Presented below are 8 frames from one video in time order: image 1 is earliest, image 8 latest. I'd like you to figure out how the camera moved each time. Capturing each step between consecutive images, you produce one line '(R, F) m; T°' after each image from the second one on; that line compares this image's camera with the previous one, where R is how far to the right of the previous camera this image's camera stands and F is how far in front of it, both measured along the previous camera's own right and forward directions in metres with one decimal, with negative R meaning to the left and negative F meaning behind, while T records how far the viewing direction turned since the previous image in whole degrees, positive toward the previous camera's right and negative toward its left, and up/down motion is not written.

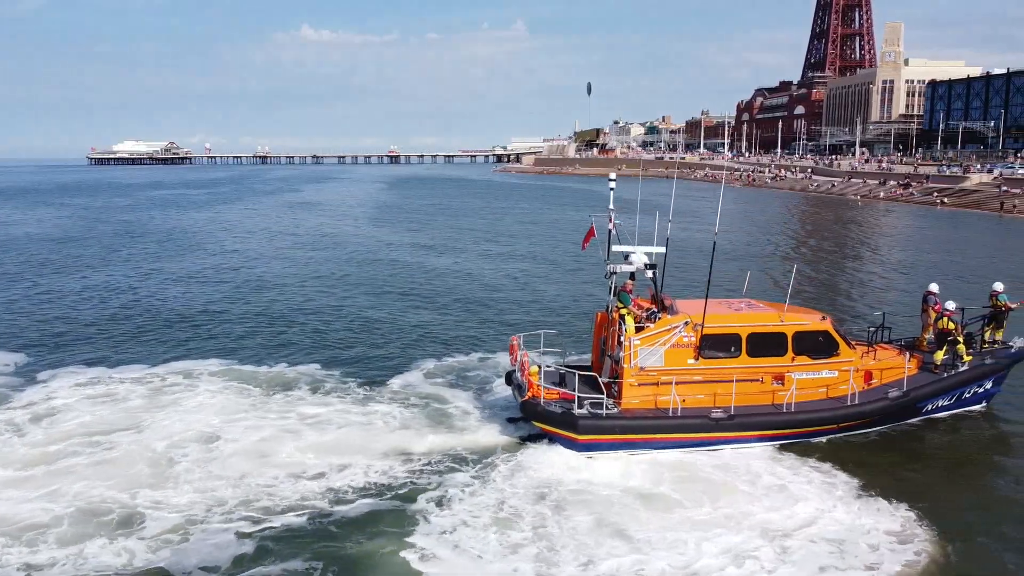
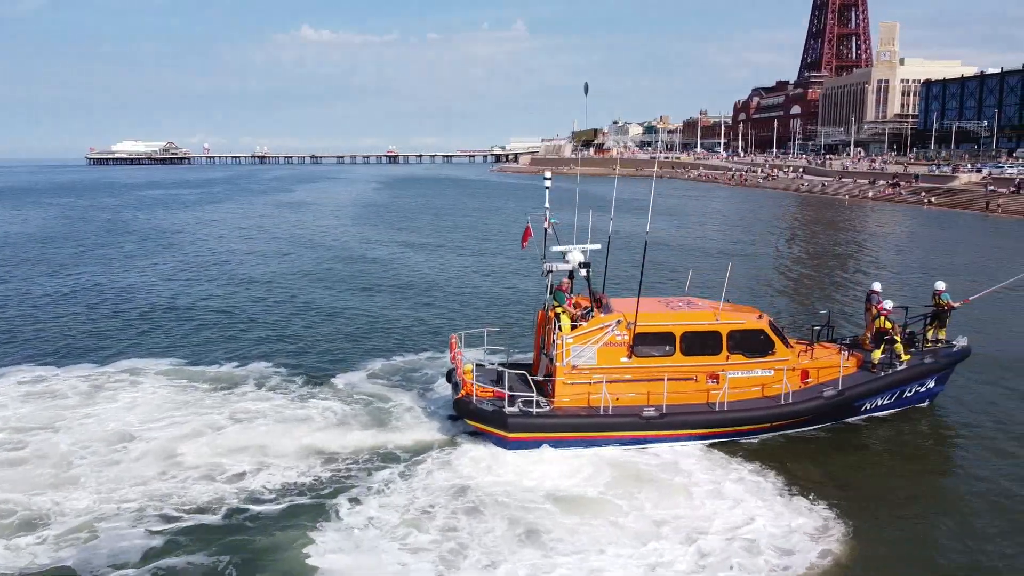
(+1.0, 0.0) m; 0°
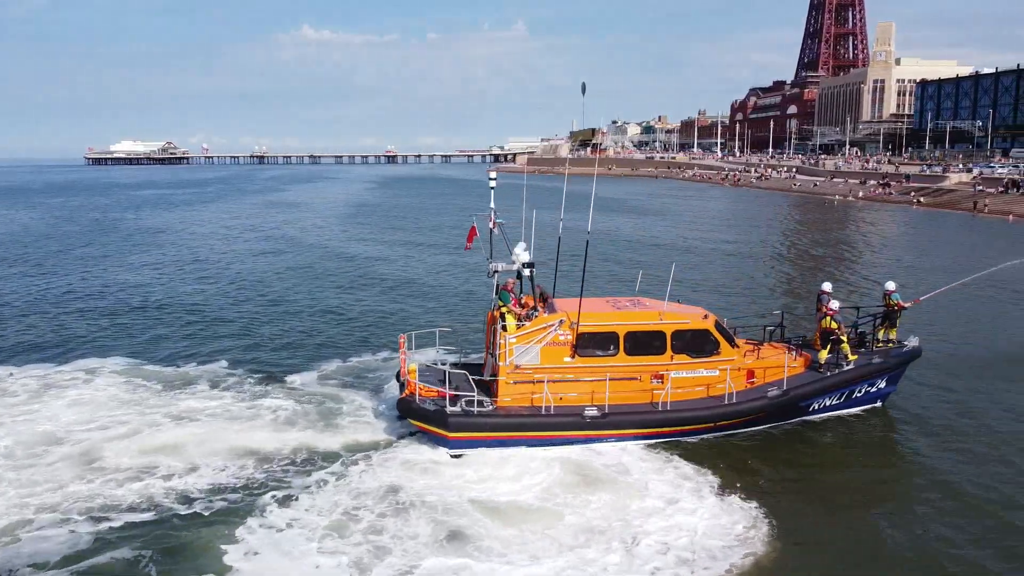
(+0.9, 0.0) m; 0°
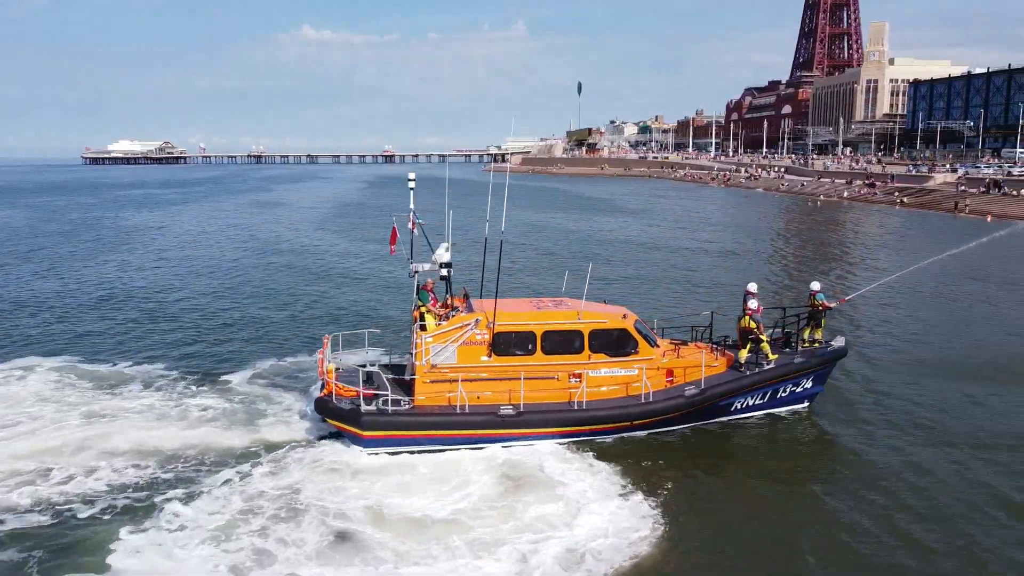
(+1.2, 0.0) m; 0°
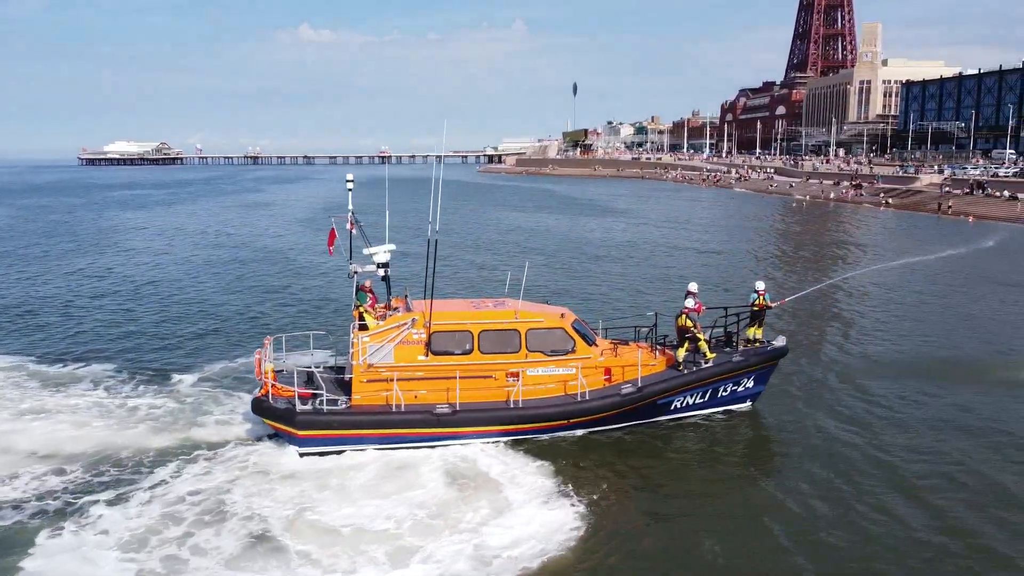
(+0.9, -0.1) m; 0°
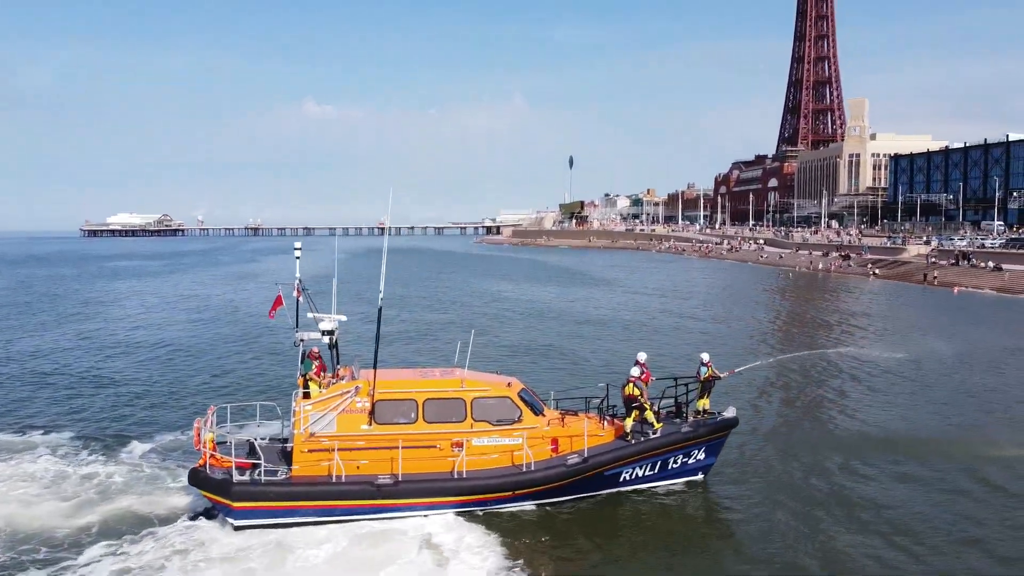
(+0.8, 0.0) m; 0°
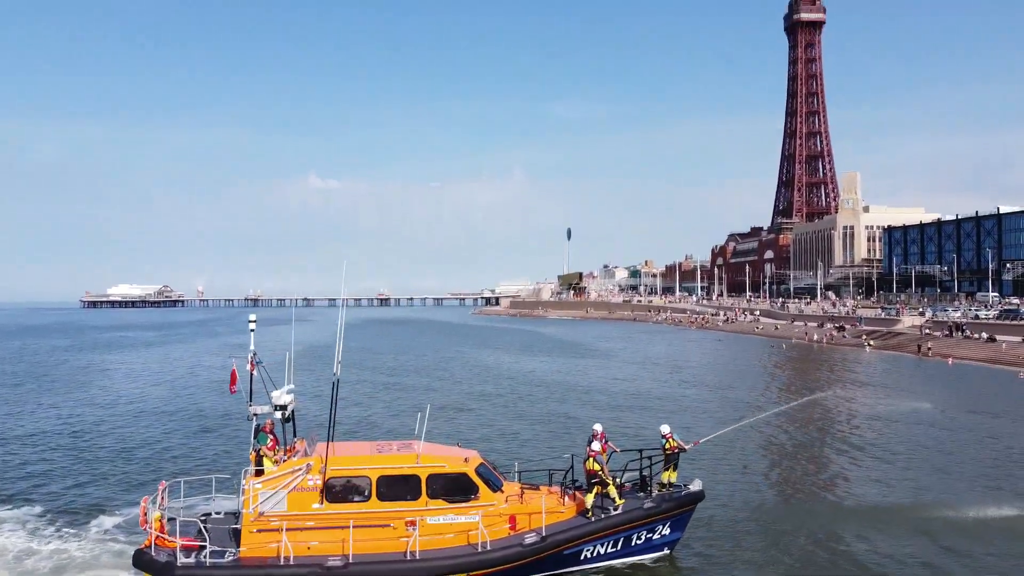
(+0.6, +0.1) m; 0°
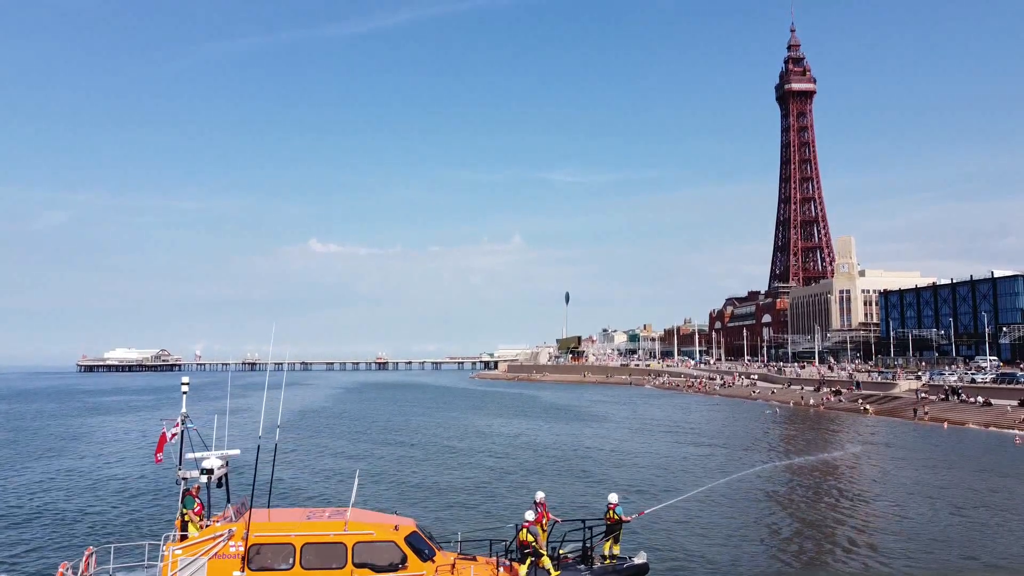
(+0.9, +0.3) m; 0°
